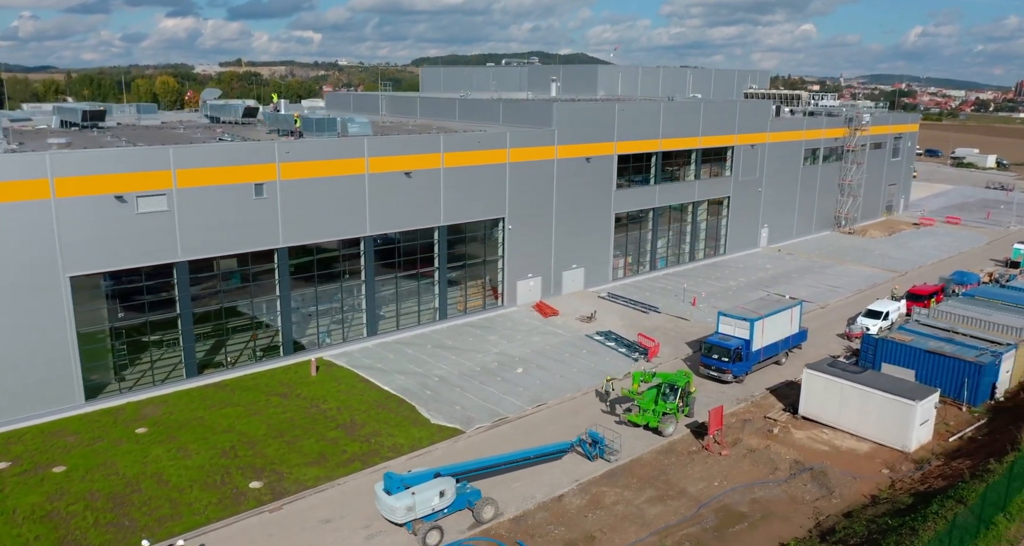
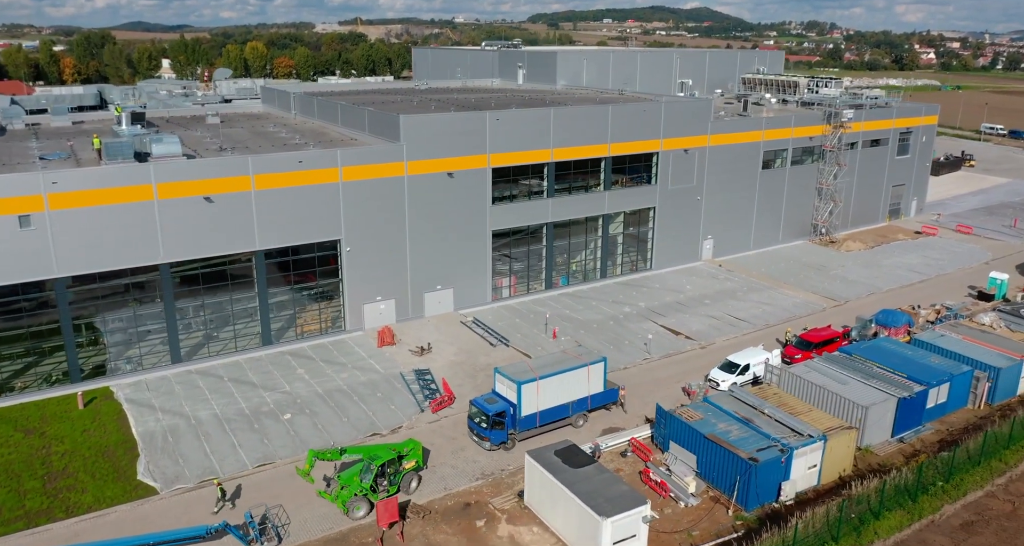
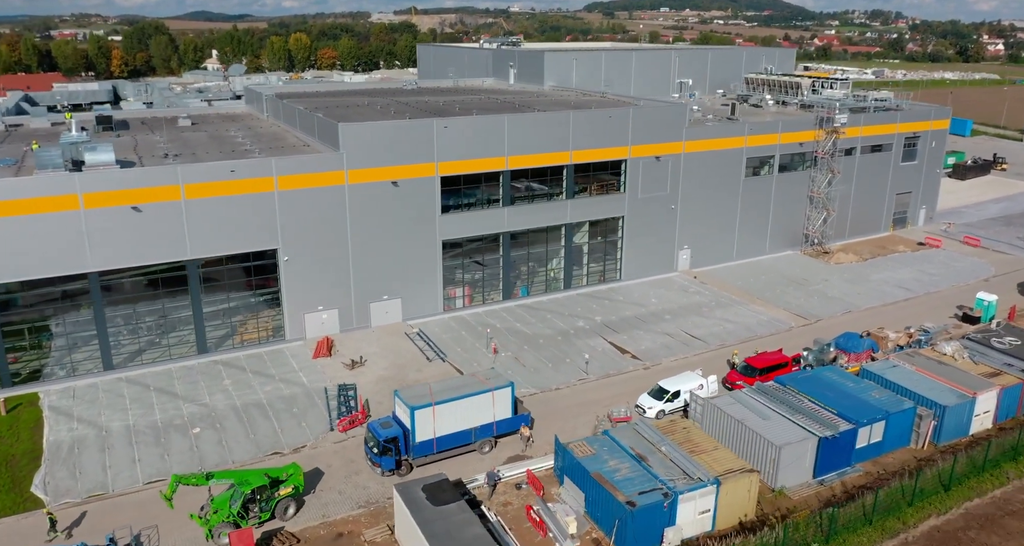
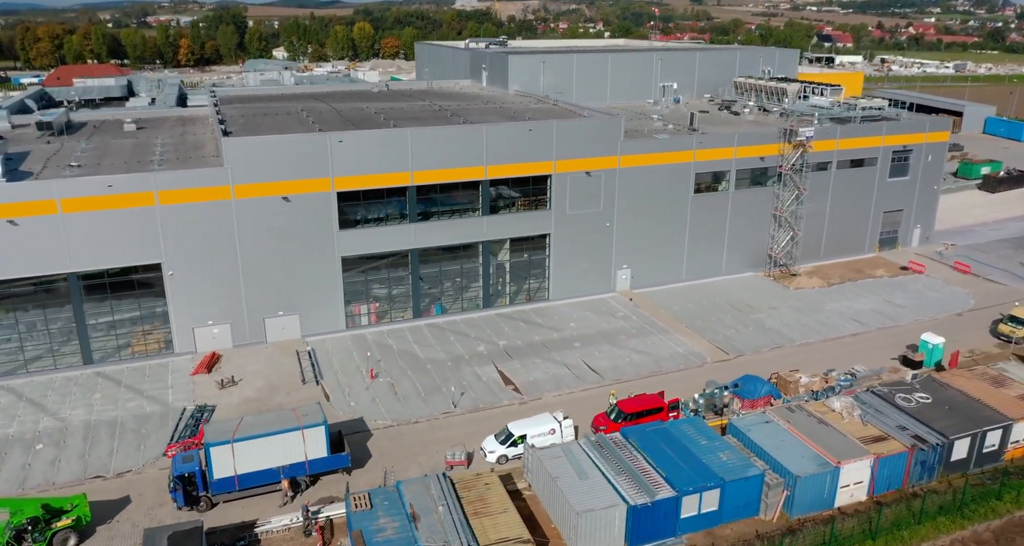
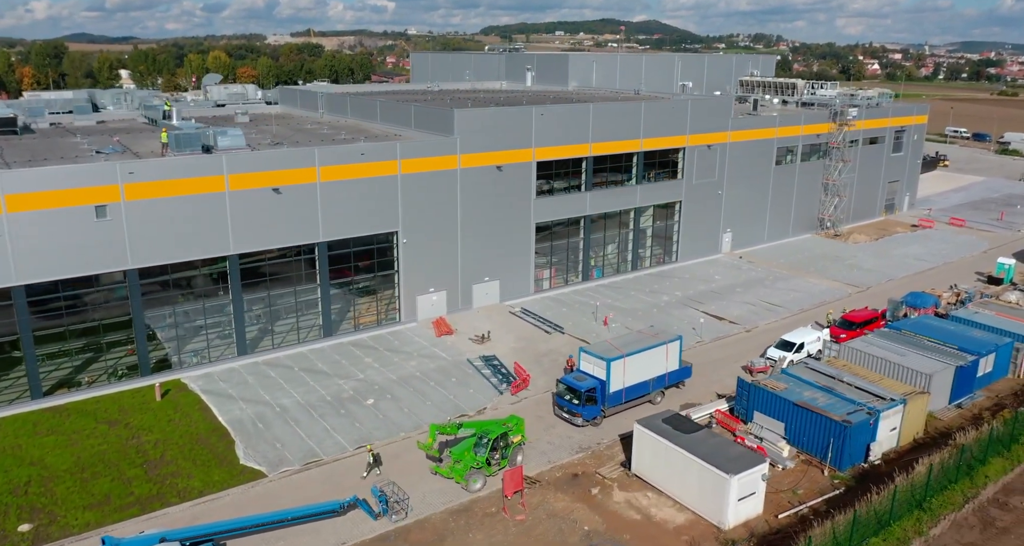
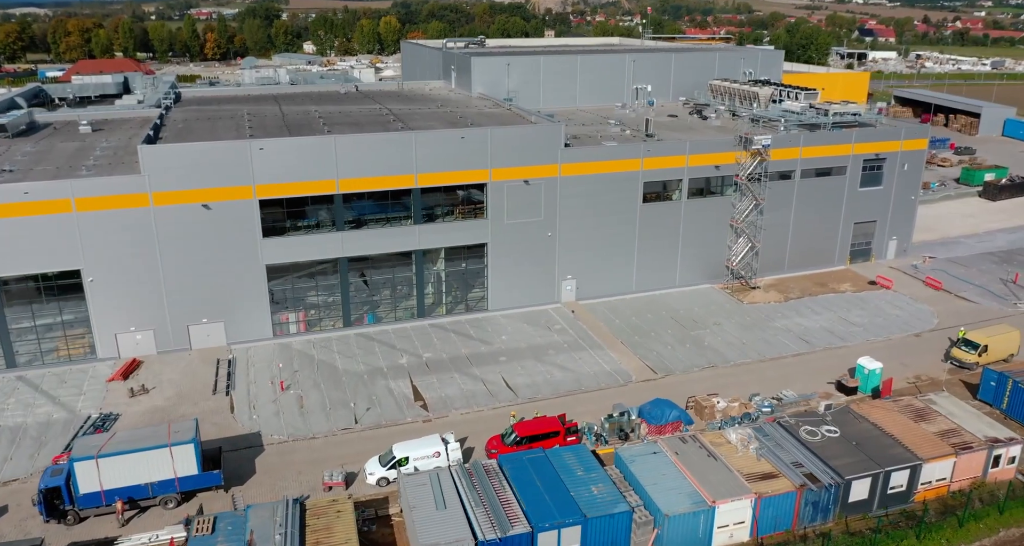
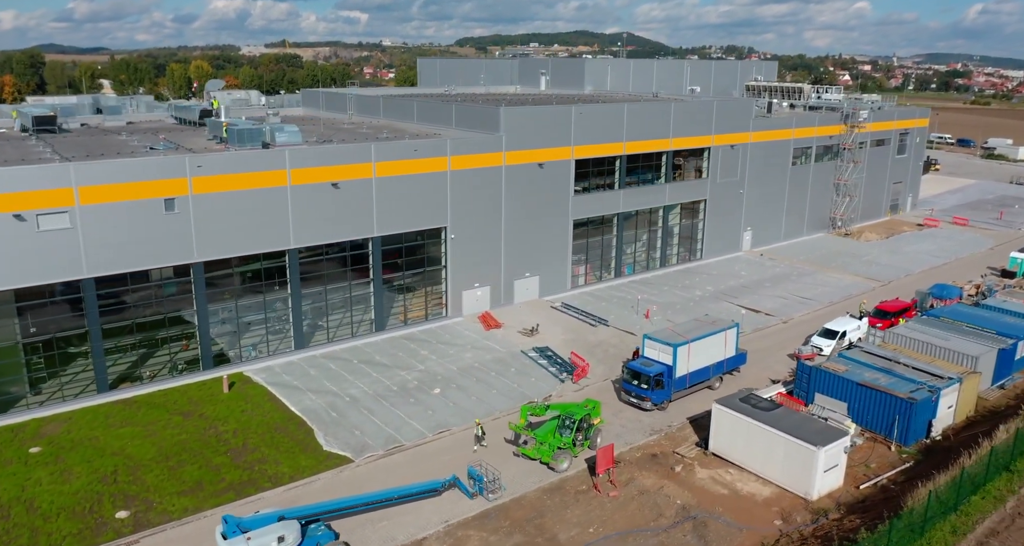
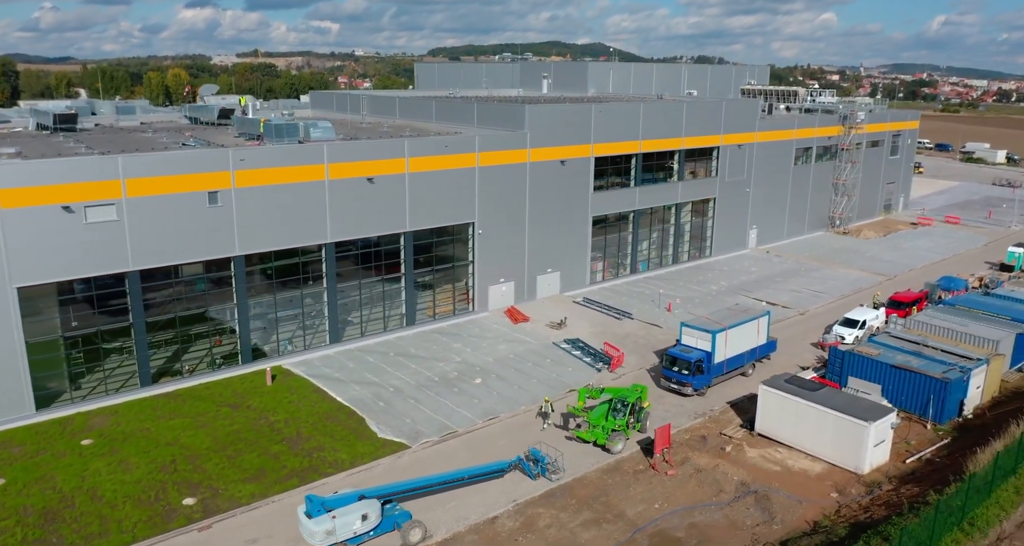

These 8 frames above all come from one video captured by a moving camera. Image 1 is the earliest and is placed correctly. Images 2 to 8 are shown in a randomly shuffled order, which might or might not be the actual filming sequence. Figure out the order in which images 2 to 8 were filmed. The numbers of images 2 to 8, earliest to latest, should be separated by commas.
8, 7, 5, 2, 3, 4, 6
